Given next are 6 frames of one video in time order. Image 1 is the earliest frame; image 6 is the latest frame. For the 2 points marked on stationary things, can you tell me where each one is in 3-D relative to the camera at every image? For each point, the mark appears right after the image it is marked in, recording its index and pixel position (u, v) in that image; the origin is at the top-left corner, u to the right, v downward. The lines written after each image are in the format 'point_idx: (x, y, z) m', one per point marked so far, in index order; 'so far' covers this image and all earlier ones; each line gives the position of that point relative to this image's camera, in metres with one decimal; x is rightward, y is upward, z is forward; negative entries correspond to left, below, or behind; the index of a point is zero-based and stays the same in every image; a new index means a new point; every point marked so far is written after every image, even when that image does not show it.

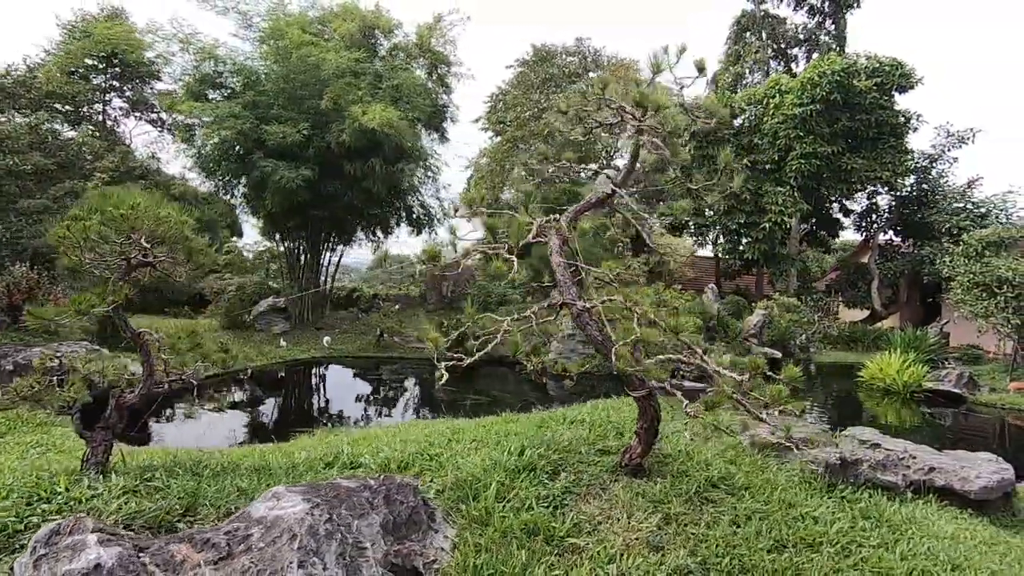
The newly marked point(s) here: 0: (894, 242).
0: (+11.7, +1.4, +16.3) m
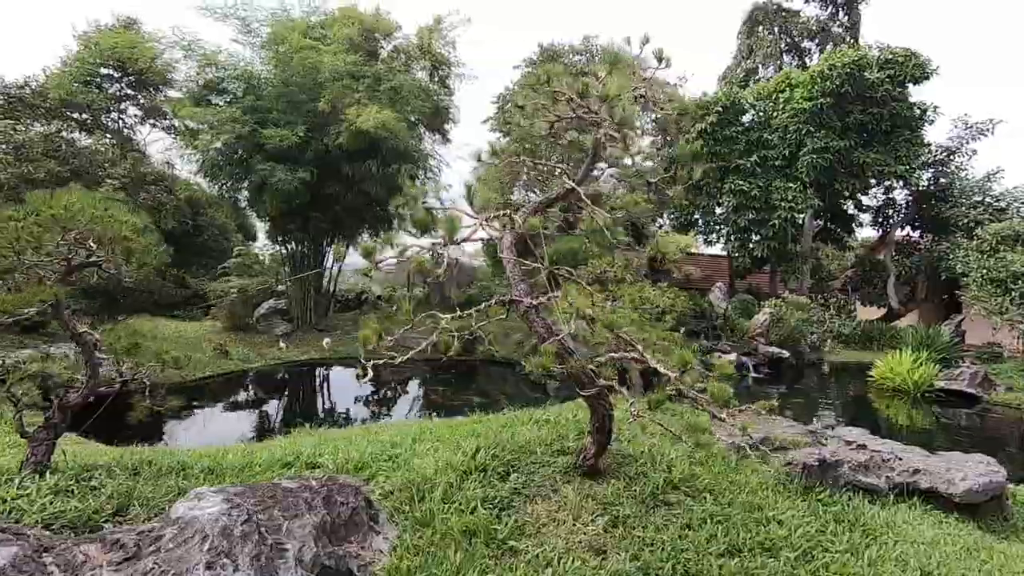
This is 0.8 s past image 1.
0: (+11.9, +1.5, +15.9) m
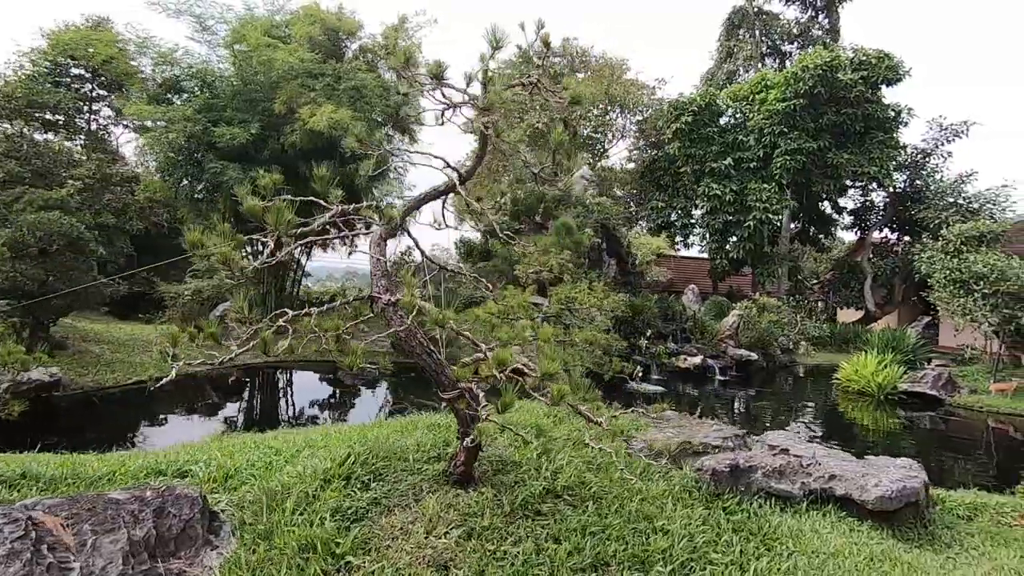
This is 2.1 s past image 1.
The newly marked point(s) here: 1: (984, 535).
0: (+11.1, +1.4, +15.8) m
1: (+2.9, -1.5, +3.4) m
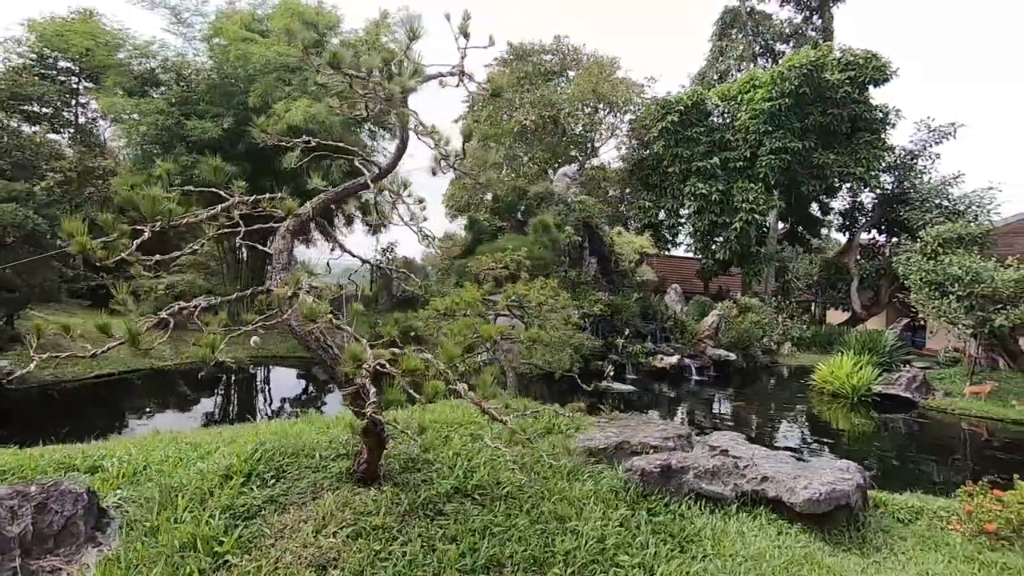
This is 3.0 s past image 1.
0: (+10.7, +1.4, +15.8) m
1: (+2.5, -1.5, +3.3) m
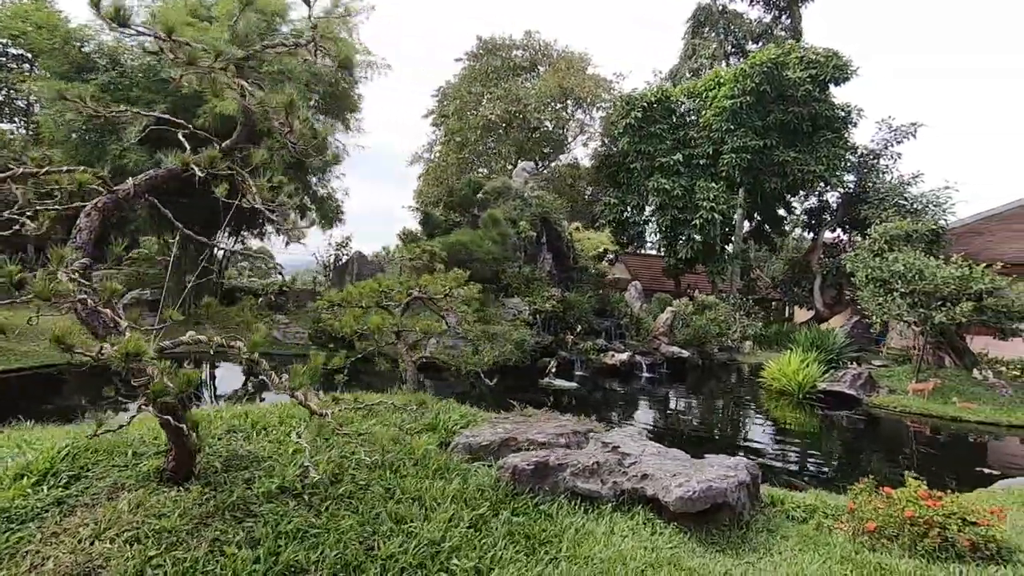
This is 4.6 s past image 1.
0: (+9.6, +1.4, +15.8) m
1: (+1.7, -1.5, +3.2) m
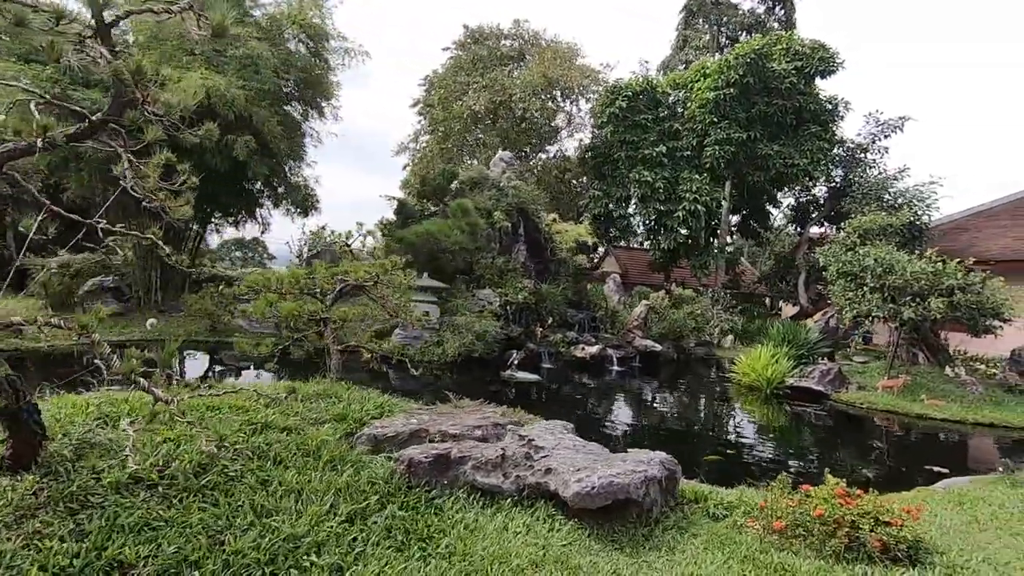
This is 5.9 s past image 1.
0: (+9.1, +1.5, +15.7) m
1: (+1.1, -1.4, +3.1) m
